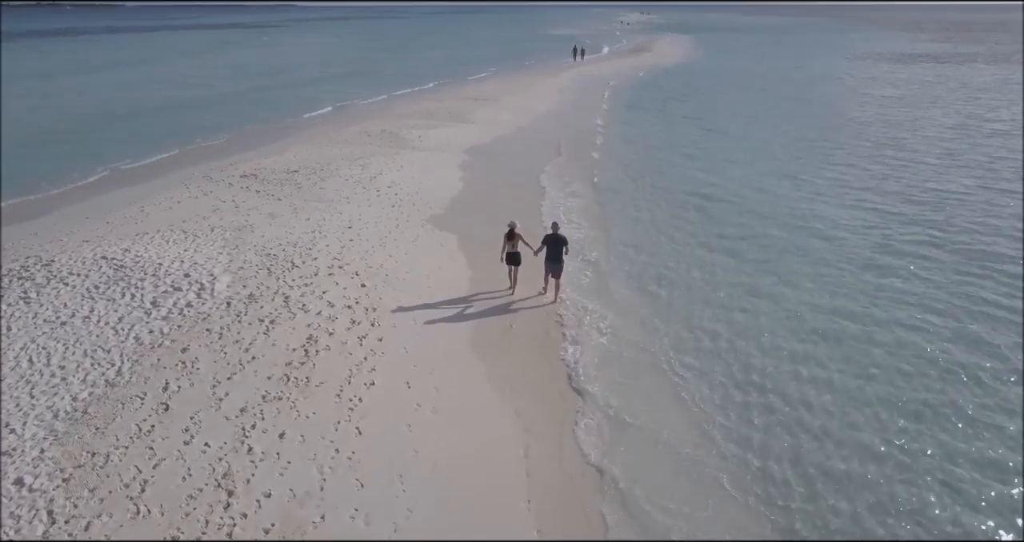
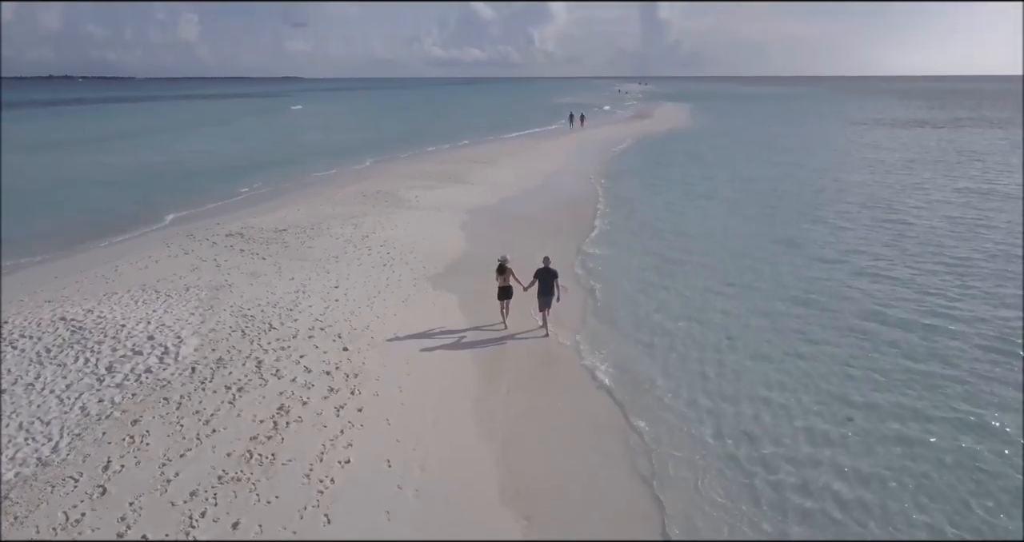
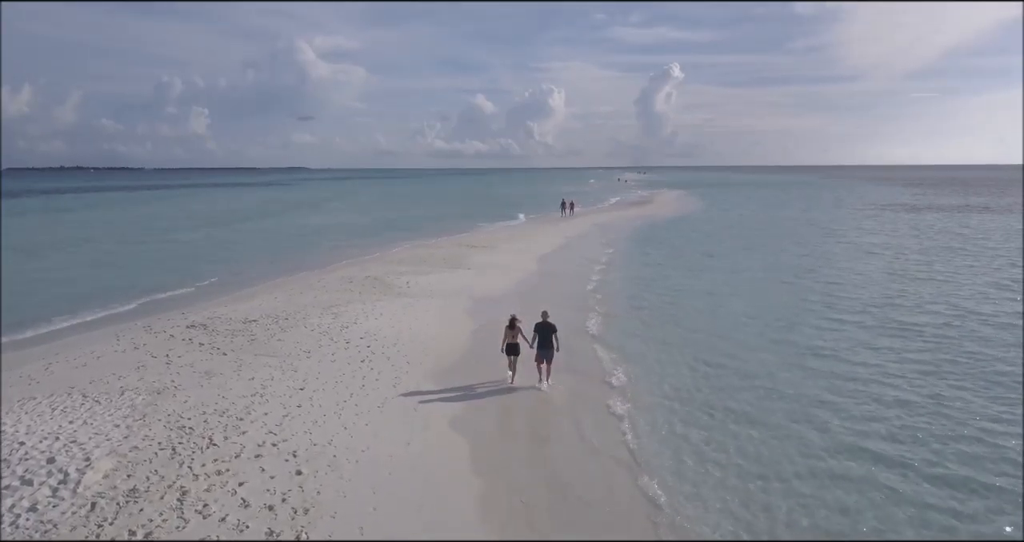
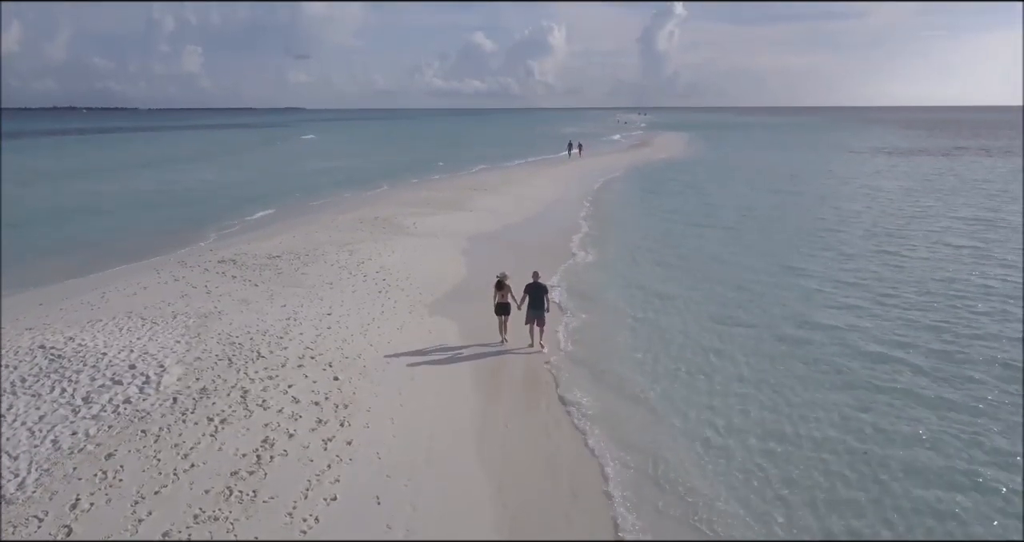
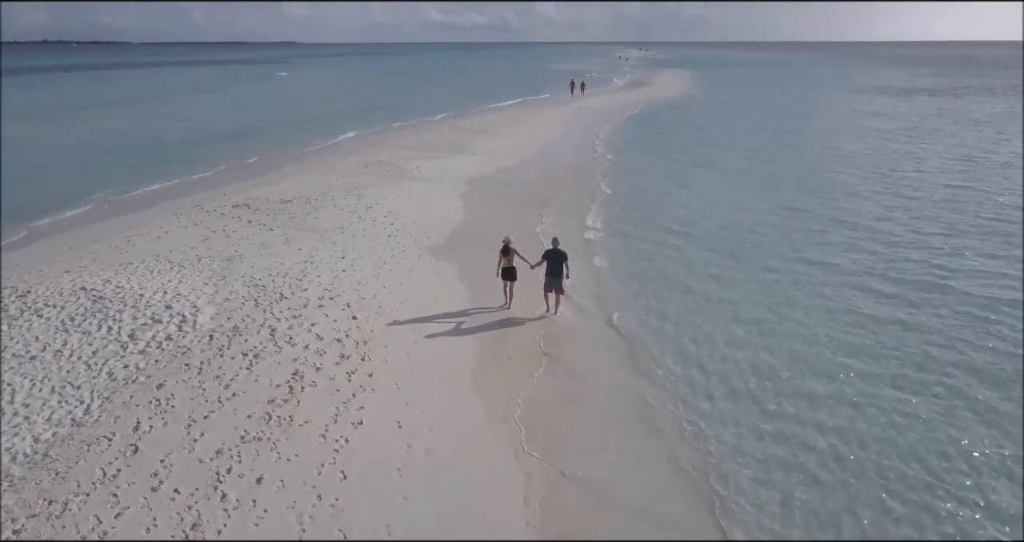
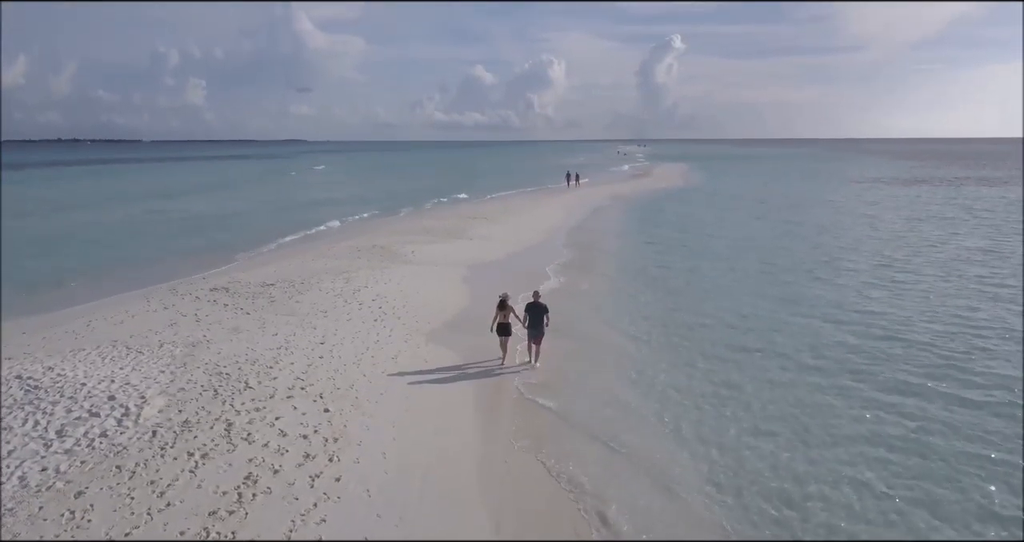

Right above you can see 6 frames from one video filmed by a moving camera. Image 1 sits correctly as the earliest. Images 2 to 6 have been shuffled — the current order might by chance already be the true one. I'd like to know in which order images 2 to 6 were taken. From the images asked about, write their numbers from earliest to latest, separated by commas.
5, 2, 4, 6, 3
